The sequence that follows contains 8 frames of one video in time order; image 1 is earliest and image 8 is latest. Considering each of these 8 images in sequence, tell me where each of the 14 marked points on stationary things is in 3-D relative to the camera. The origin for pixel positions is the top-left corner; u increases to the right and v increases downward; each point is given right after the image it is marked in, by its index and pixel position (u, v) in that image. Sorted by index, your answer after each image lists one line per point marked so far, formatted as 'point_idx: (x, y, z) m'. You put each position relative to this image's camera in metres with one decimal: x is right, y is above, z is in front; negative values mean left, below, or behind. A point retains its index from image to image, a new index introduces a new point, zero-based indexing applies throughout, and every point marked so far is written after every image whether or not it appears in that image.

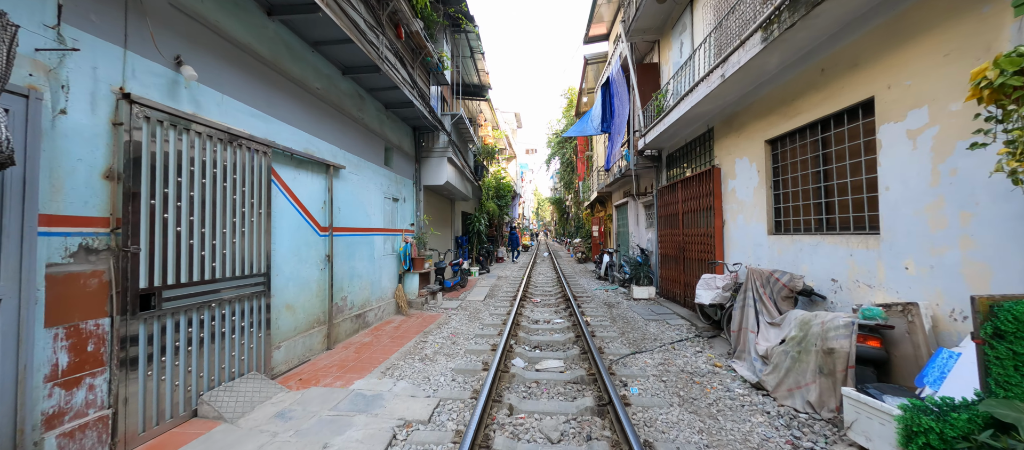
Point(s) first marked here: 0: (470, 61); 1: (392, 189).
0: (-1.3, +5.1, +10.9) m
1: (-2.5, +0.8, +7.3) m
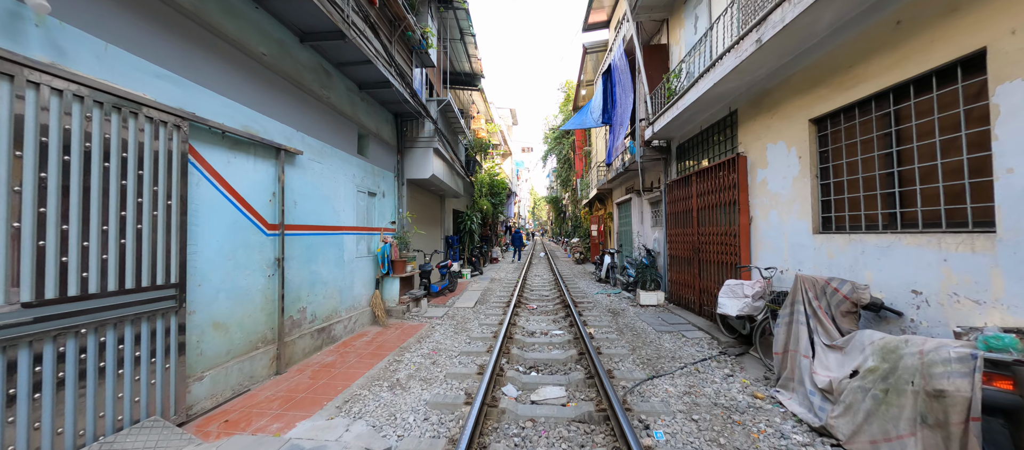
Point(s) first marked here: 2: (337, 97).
0: (-1.5, +5.2, +10.0) m
1: (-2.6, +0.8, +6.3) m
2: (-2.7, +2.0, +5.4) m
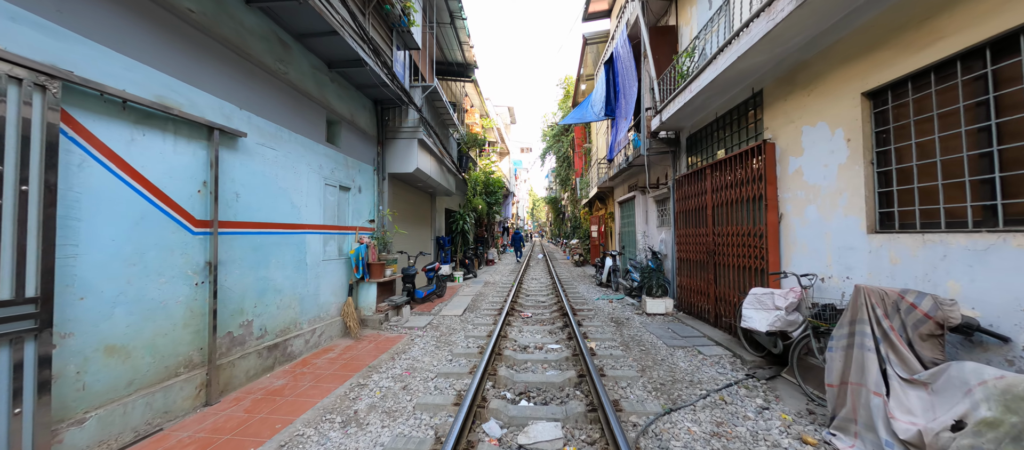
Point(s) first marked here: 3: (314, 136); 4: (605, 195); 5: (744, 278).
0: (-1.7, +5.2, +9.3) m
1: (-2.8, +0.8, +5.6) m
2: (-2.9, +2.0, +4.7) m
3: (-2.9, +1.3, +5.1) m
4: (+3.9, +1.2, +14.6) m
5: (+3.2, -0.8, +4.9) m
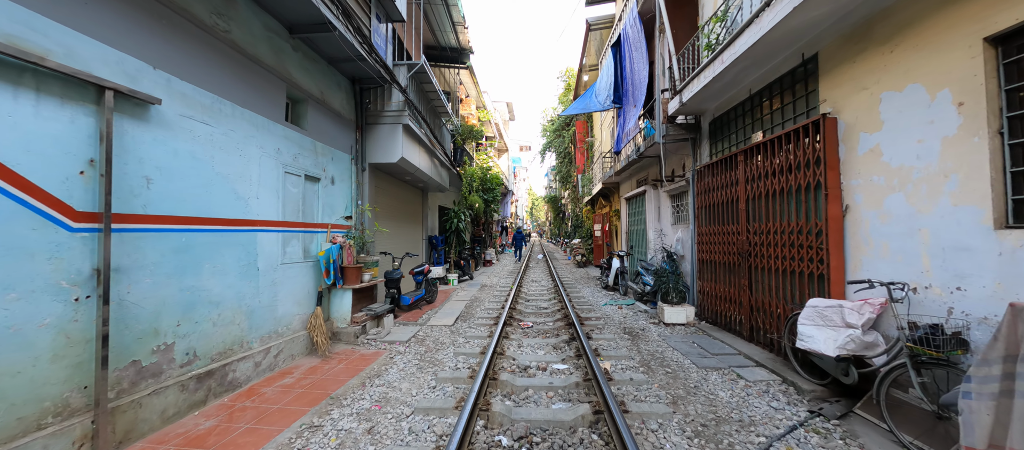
0: (-1.7, +5.2, +8.4) m
1: (-2.8, +0.9, +4.7) m
2: (-2.9, +2.1, +3.8) m
3: (-2.9, +1.3, +4.2) m
4: (+3.9, +1.3, +13.8) m
5: (+3.2, -0.7, +4.0) m
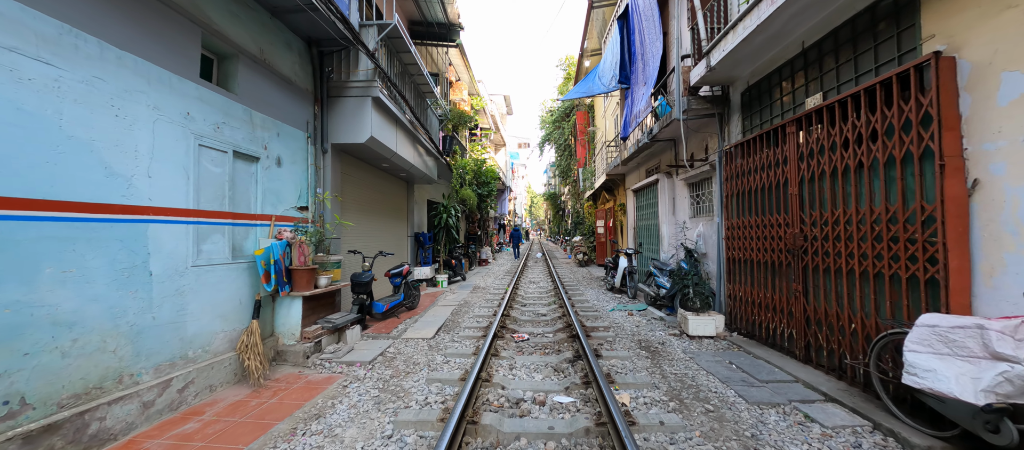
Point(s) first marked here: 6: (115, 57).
0: (-1.8, +5.3, +7.3) m
1: (-3.0, +1.0, +3.6) m
2: (-3.0, +2.2, +2.7) m
3: (-3.0, +1.4, +3.1) m
4: (+3.7, +1.5, +12.7) m
5: (+3.1, -0.6, +3.0) m
6: (-3.0, +1.3, +2.7) m
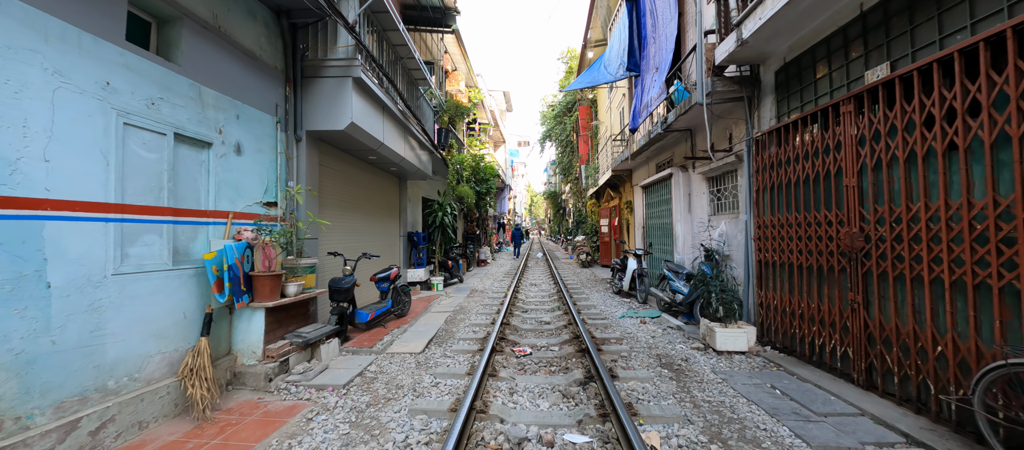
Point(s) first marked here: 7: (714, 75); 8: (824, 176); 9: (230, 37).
0: (-1.9, +5.4, +6.6) m
1: (-2.9, +1.0, +3.0) m
2: (-3.0, +2.2, +2.1) m
3: (-3.0, +1.5, +2.5) m
4: (+3.7, +1.5, +12.1) m
5: (+3.1, -0.6, +2.3) m
6: (-3.0, +1.3, +2.1) m
7: (+2.7, +2.0, +4.7) m
8: (+3.2, +0.5, +3.5) m
9: (-2.9, +1.9, +3.6) m
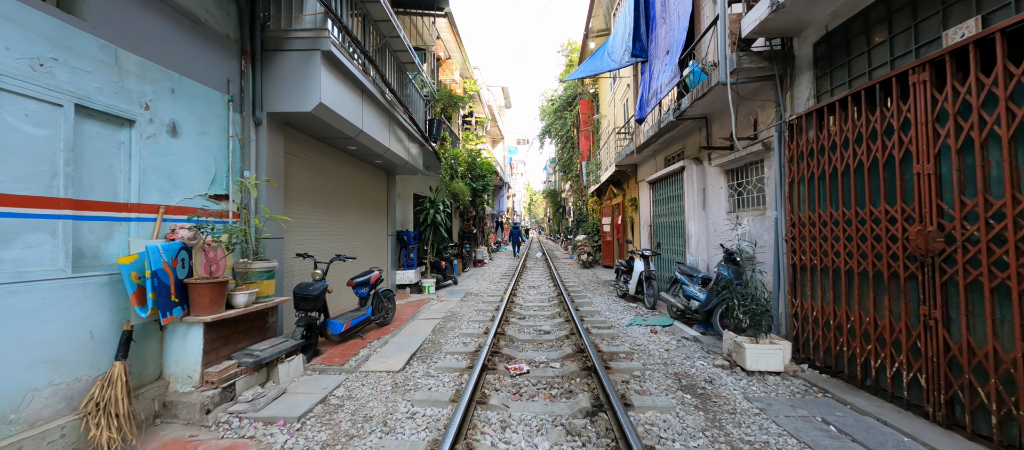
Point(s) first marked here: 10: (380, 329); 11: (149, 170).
0: (-1.9, +5.4, +6.0) m
1: (-3.0, +1.0, +2.4) m
2: (-3.1, +2.2, +1.4) m
3: (-3.1, +1.5, +1.8) m
4: (+3.6, +1.5, +11.5) m
5: (+3.0, -0.5, +1.7) m
6: (-3.1, +1.3, +1.4) m
7: (+2.7, +2.1, +4.1) m
8: (+3.1, +0.5, +2.9) m
9: (-3.0, +2.0, +3.0) m
10: (-2.0, -1.5, +5.2) m
11: (-3.0, +0.4, +2.9) m
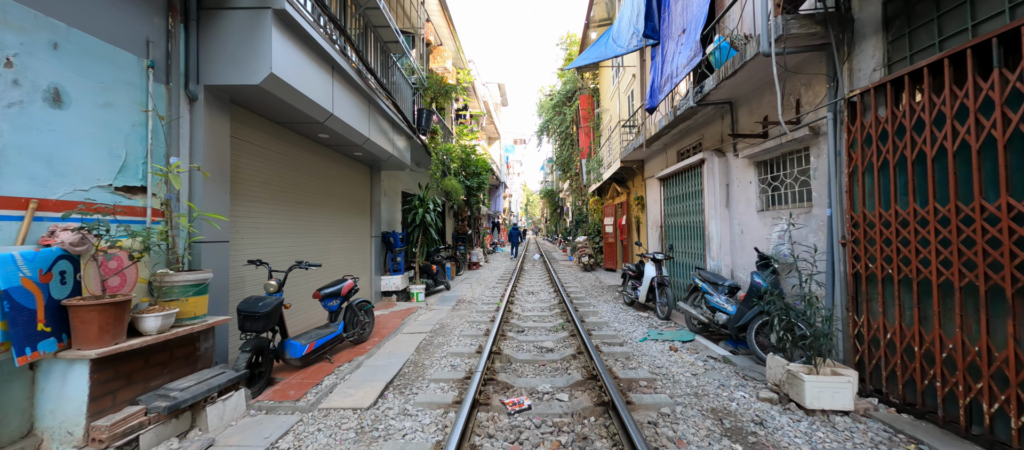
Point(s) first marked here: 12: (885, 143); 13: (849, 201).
0: (-2.0, +5.4, +5.2) m
1: (-3.0, +1.0, +1.6) m
2: (-3.1, +2.2, +0.7) m
3: (-3.1, +1.5, +1.1) m
4: (+3.5, +1.5, +10.8) m
5: (+3.0, -0.5, +1.0) m
6: (-3.1, +1.3, +0.6) m
7: (+2.6, +2.1, +3.4) m
8: (+3.1, +0.5, +2.2) m
9: (-3.0, +2.0, +2.2) m
10: (-2.0, -1.6, +4.5) m
11: (-3.0, +0.4, +2.1) m
12: (+3.1, +0.7, +2.9) m
13: (+3.1, +0.2, +3.2) m
